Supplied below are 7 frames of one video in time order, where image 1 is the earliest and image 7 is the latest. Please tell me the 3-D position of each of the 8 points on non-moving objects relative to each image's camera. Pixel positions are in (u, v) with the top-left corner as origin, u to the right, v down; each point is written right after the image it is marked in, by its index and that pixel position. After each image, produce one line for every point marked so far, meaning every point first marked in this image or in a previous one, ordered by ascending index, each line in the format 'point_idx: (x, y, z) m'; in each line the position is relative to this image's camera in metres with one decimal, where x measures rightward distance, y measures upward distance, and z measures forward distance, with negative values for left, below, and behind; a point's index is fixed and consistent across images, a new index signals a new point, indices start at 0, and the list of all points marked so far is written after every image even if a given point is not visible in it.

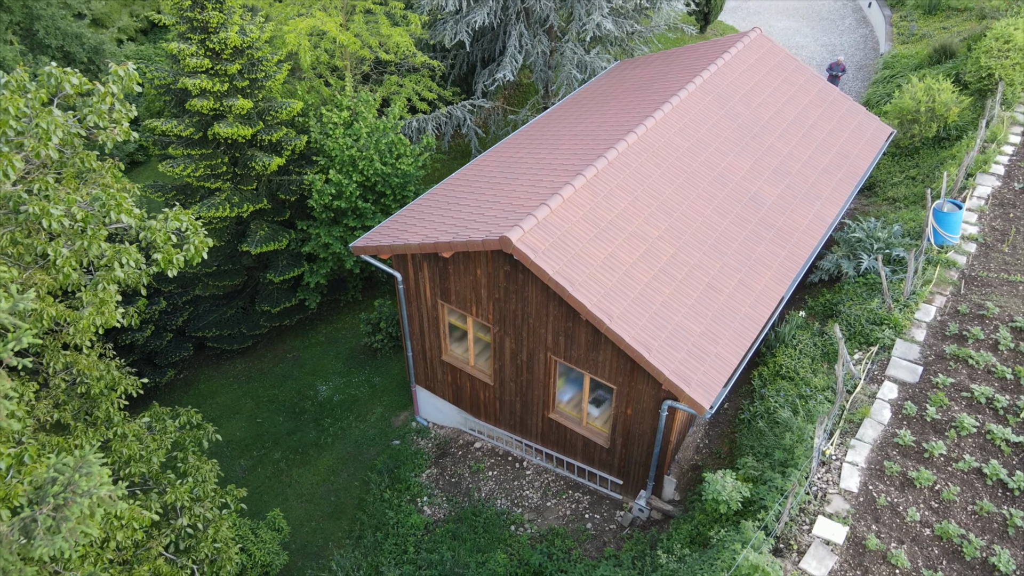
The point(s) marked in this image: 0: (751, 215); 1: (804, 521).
0: (+3.3, +1.0, +10.4) m
1: (+3.0, -2.4, +7.6) m
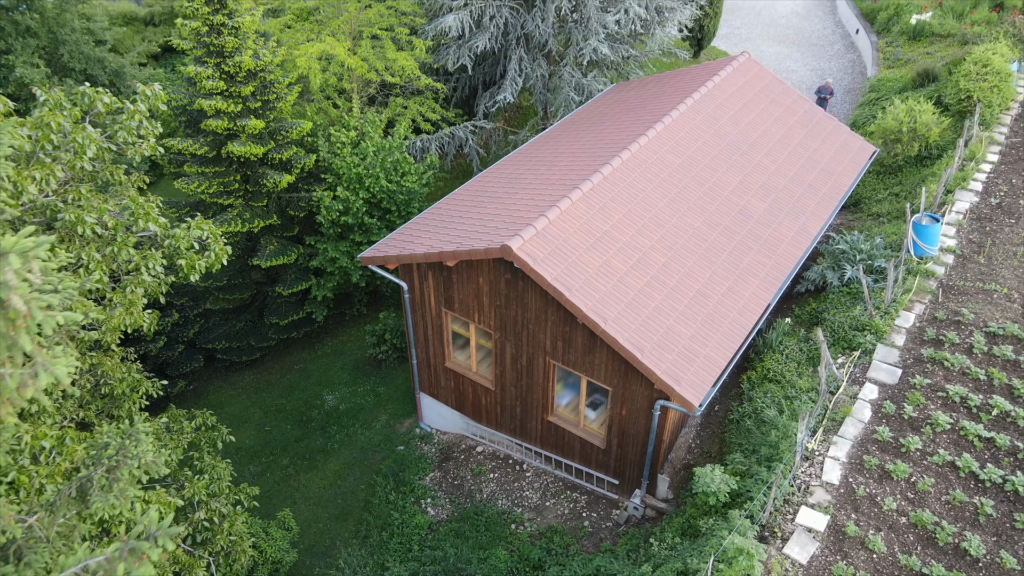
0: (+3.3, +0.9, +11.0) m
1: (+3.0, -2.4, +8.1) m
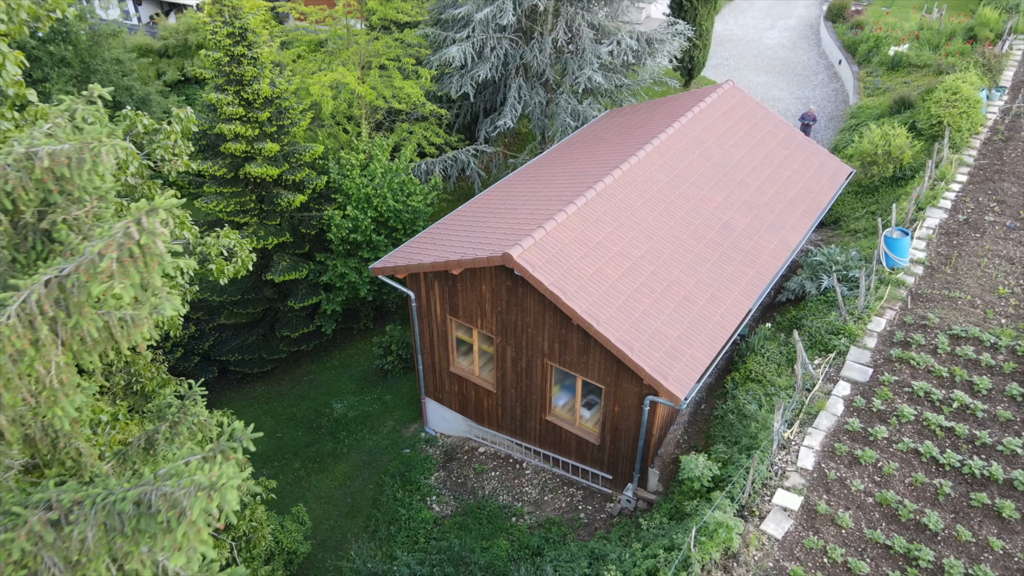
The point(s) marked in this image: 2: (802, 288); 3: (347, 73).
0: (+3.3, +0.8, +11.8) m
1: (+3.0, -2.4, +8.9) m
2: (+4.8, 0.0, +12.4) m
3: (-3.7, +4.8, +16.7) m
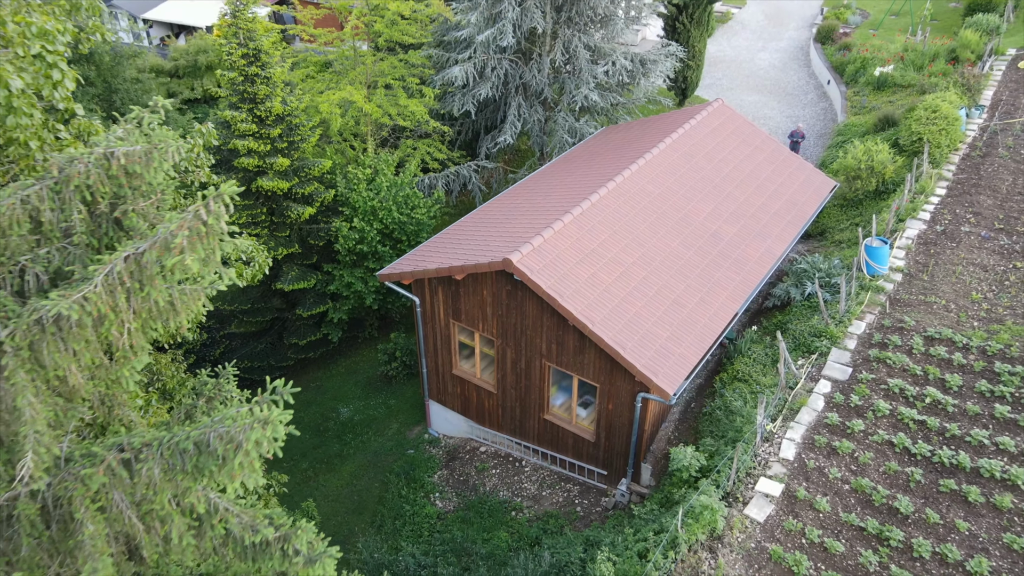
0: (+3.3, +0.7, +12.5) m
1: (+3.0, -2.4, +9.5) m
2: (+4.8, -0.1, +13.1) m
3: (-3.7, +4.6, +17.5) m
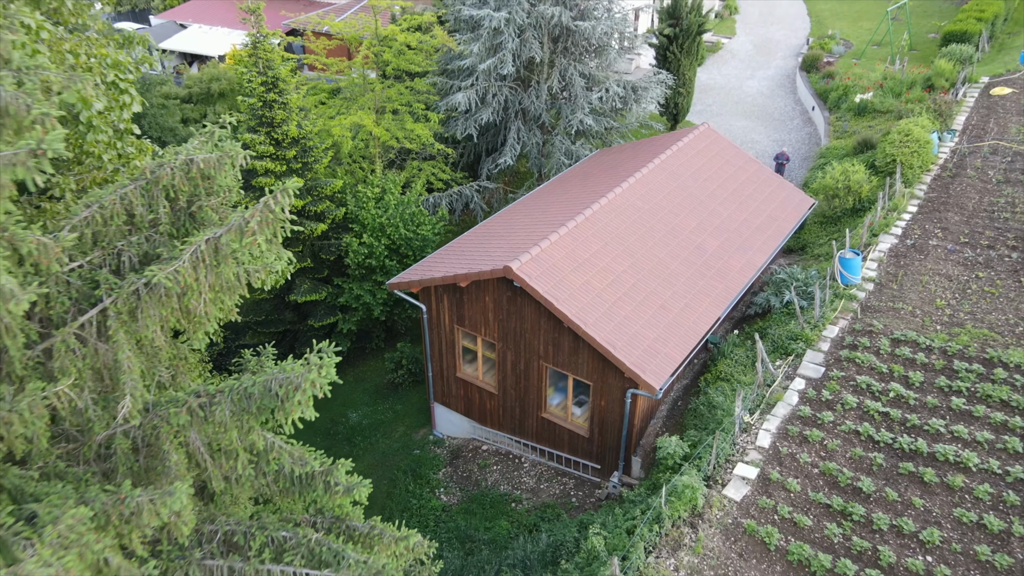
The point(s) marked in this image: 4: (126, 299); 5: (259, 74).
0: (+3.3, +0.5, +13.5) m
1: (+3.0, -2.5, +10.4) m
2: (+4.8, -0.3, +14.1) m
3: (-3.7, +4.3, +18.7) m
4: (-2.6, -0.1, +5.0) m
5: (-5.3, +4.5, +15.7) m
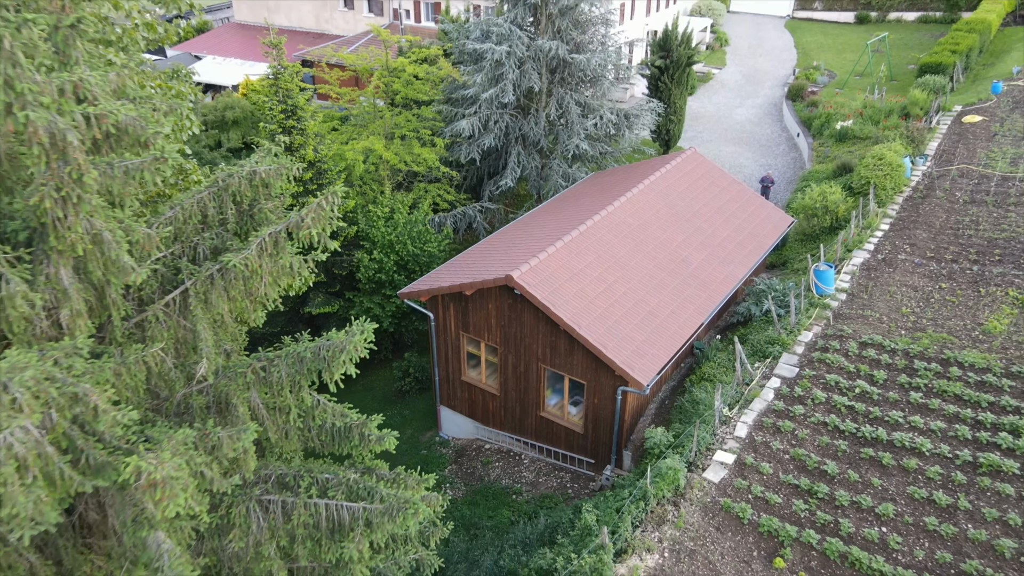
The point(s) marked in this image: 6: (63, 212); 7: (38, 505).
0: (+3.4, +0.3, +14.8) m
1: (+3.0, -2.5, +11.5) m
2: (+4.8, -0.5, +15.3) m
3: (-3.7, +3.9, +20.0) m
4: (-2.6, +0.1, +6.2) m
5: (-5.3, +4.2, +17.1) m
6: (-3.0, +0.5, +5.1) m
7: (-2.7, -1.2, +4.2) m
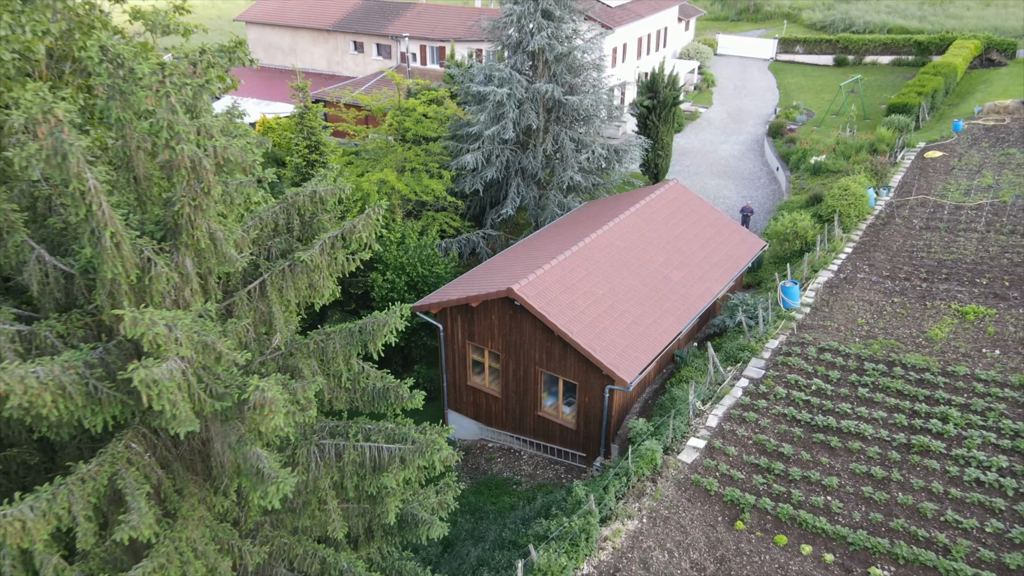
0: (+3.4, 0.0, +16.7) m
1: (+3.0, -2.7, +13.3) m
2: (+4.8, -0.8, +17.1) m
3: (-3.7, +3.3, +22.1) m
4: (-2.5, +0.1, +8.1) m
5: (-5.3, +3.8, +19.1) m
6: (-3.0, +0.7, +7.0) m
7: (-2.6, -1.0, +6.1) m
